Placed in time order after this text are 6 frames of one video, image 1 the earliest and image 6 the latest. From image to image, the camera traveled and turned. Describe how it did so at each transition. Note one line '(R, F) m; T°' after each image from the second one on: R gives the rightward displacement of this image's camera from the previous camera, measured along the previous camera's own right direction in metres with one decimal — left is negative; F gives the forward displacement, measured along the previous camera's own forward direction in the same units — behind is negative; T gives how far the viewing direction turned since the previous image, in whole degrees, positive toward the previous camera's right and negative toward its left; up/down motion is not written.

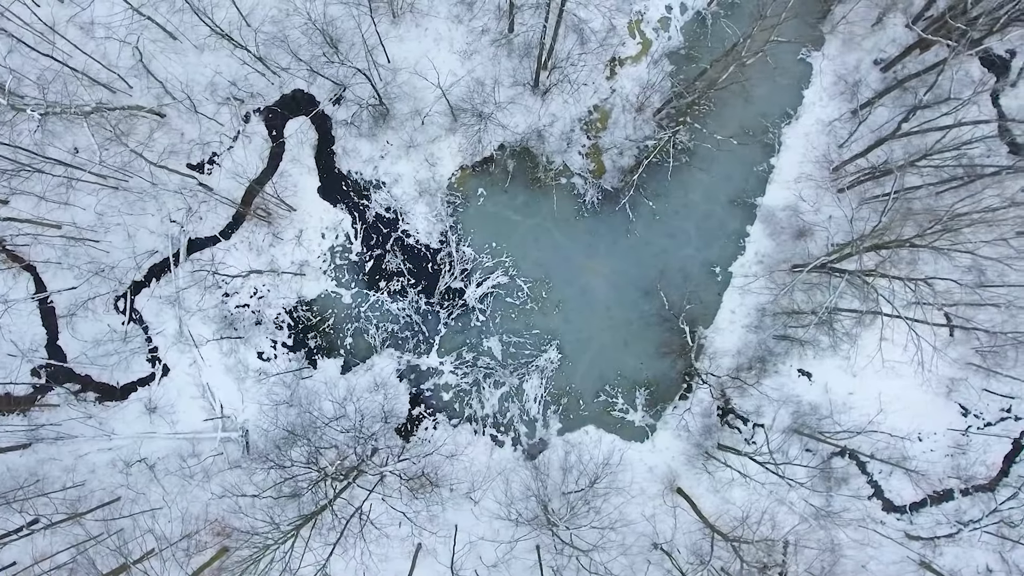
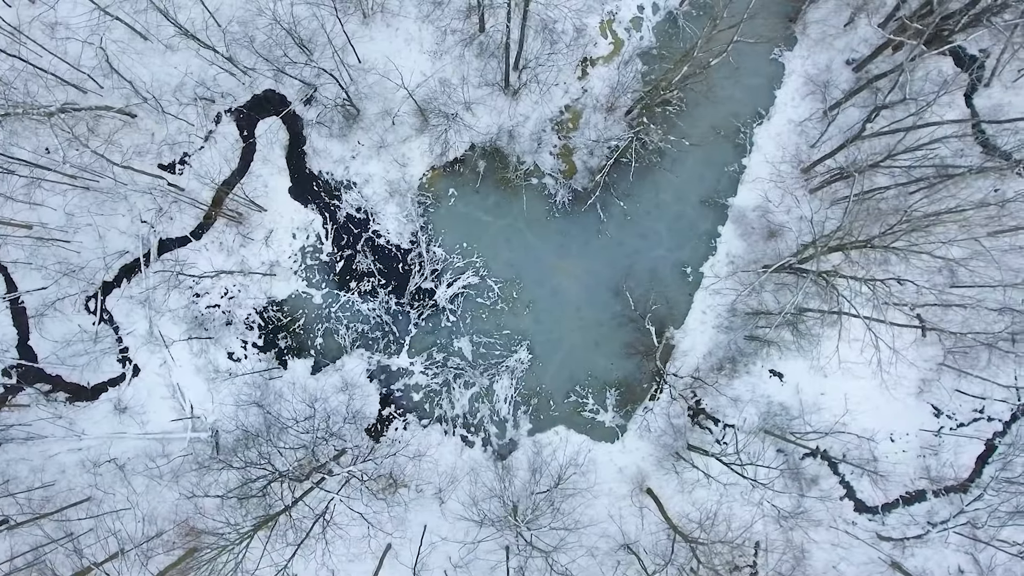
(+1.1, 0.0) m; 0°
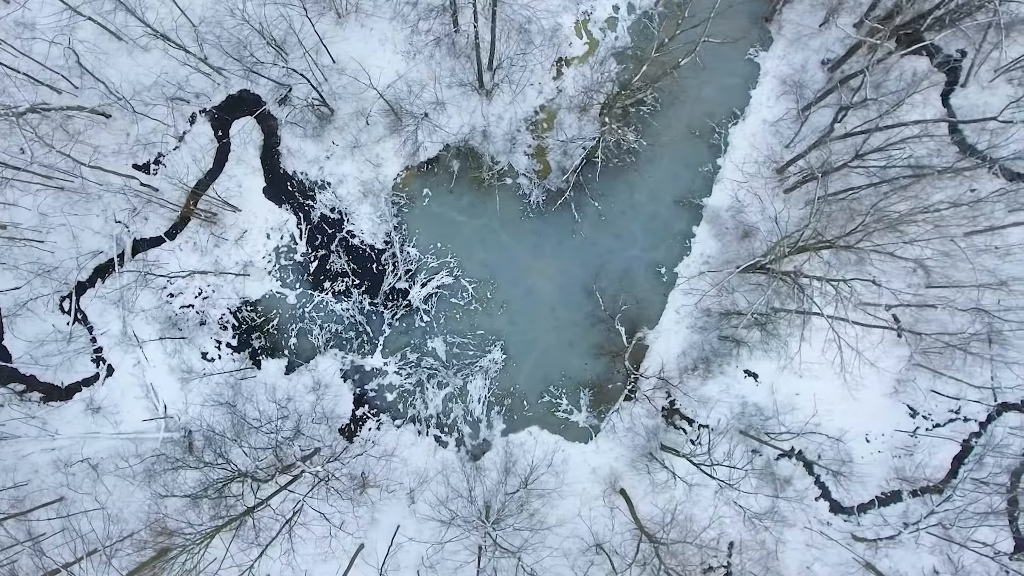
(+1.0, 0.0) m; 0°
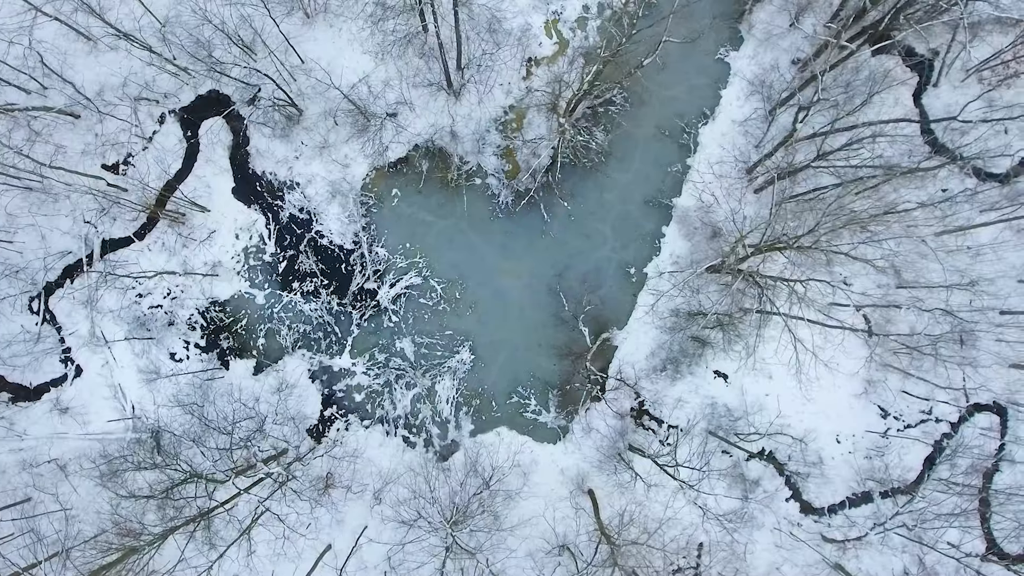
(+1.2, 0.0) m; 0°
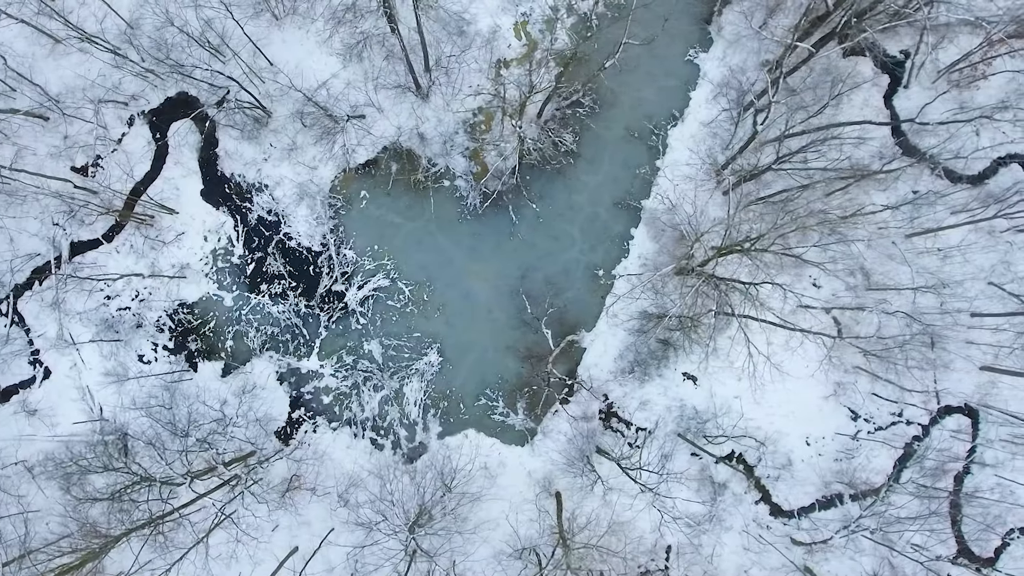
(+1.2, 0.0) m; 0°
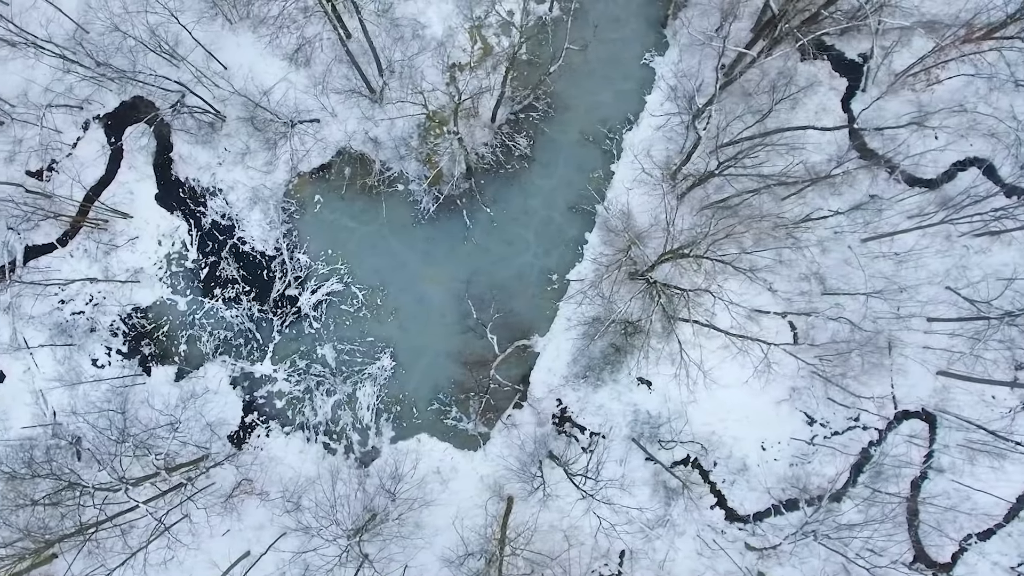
(+1.8, 0.0) m; 0°
